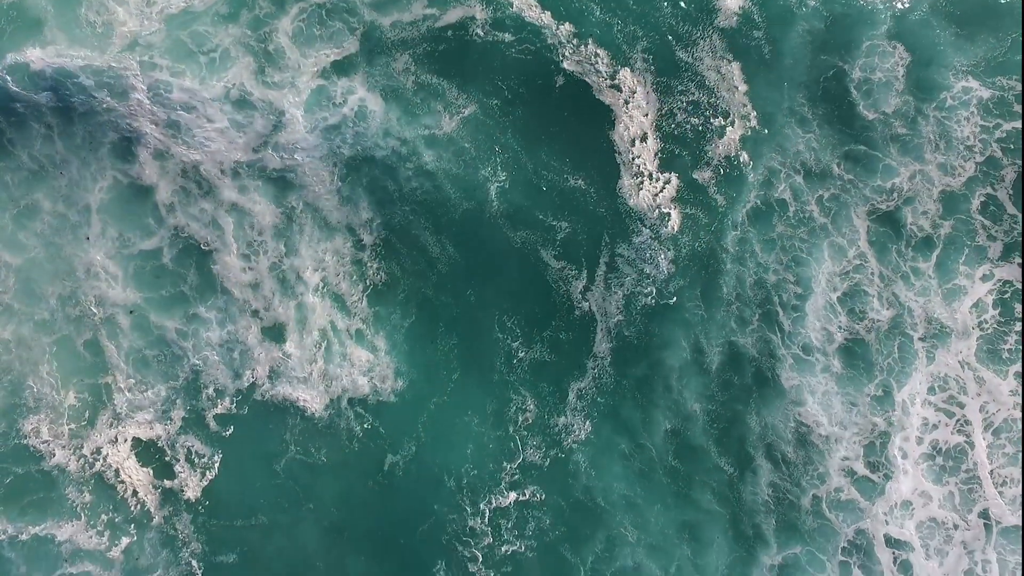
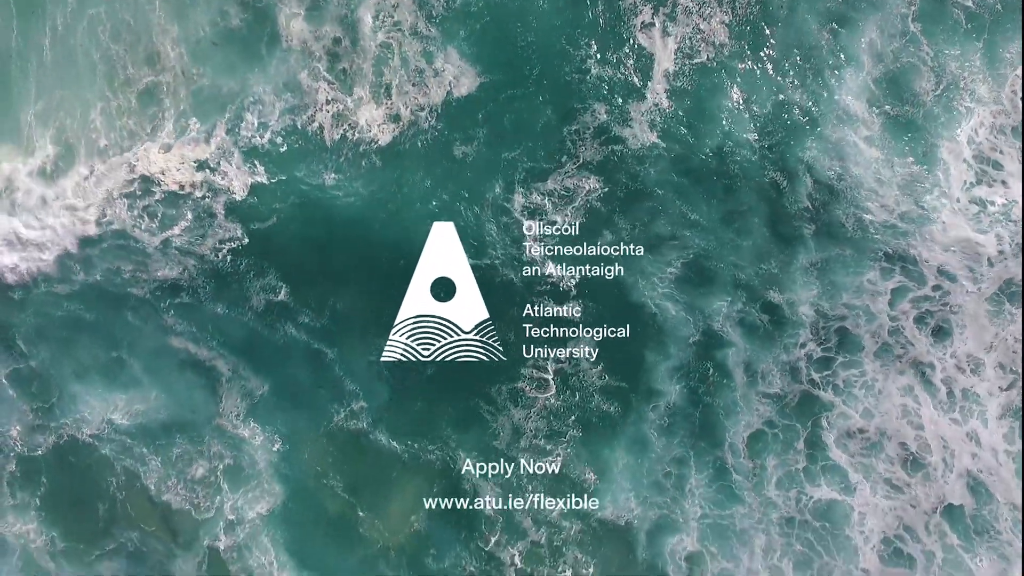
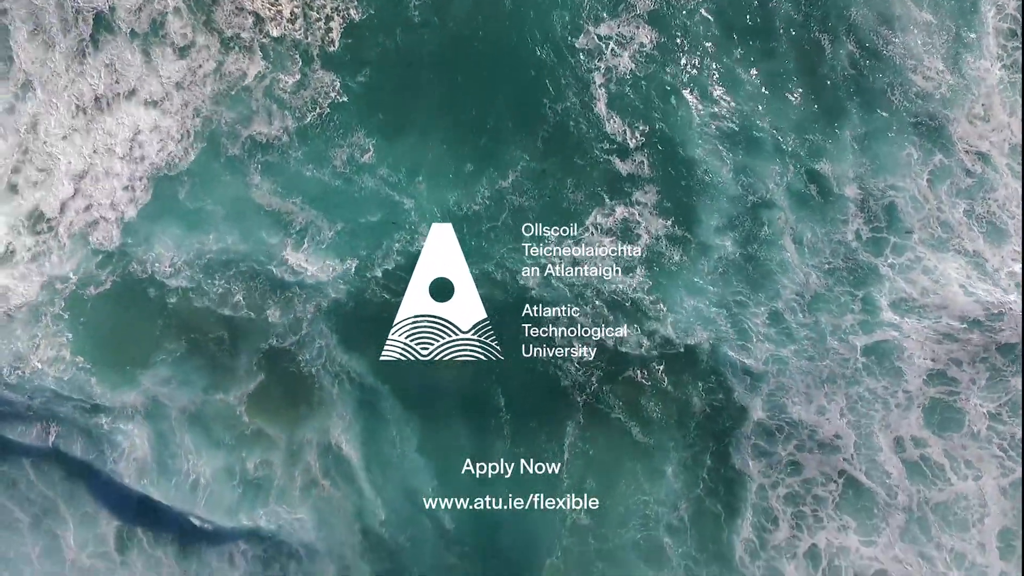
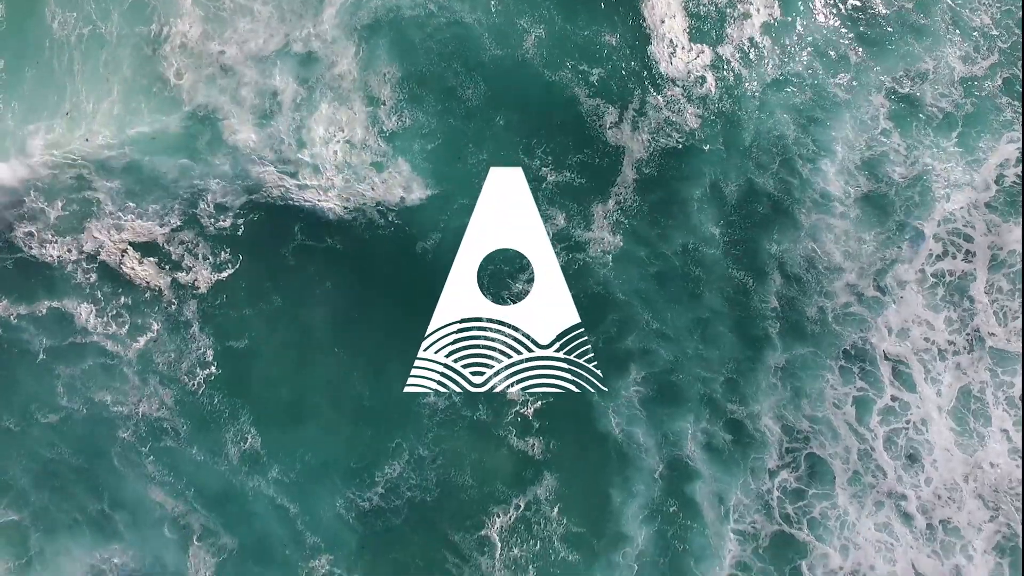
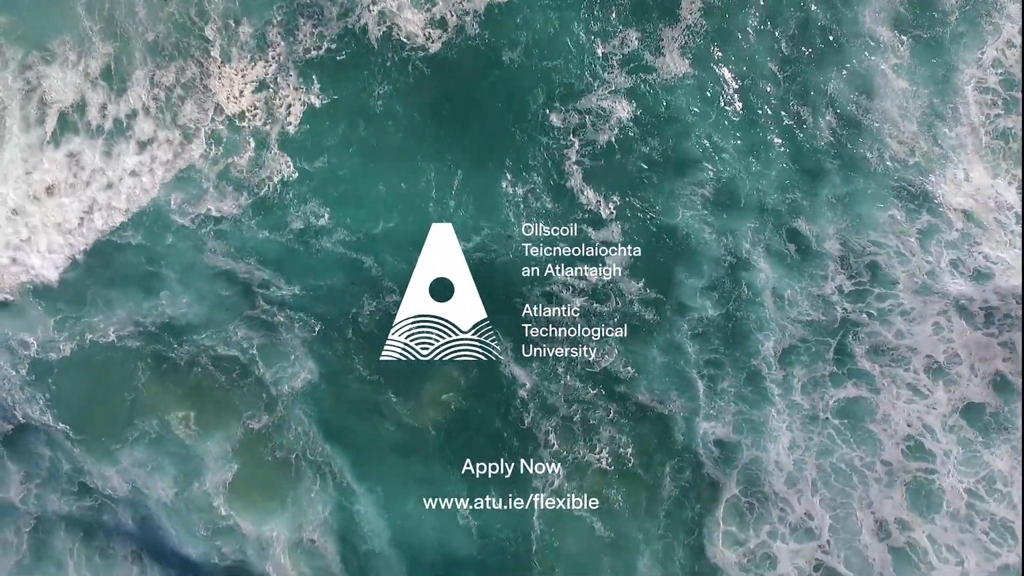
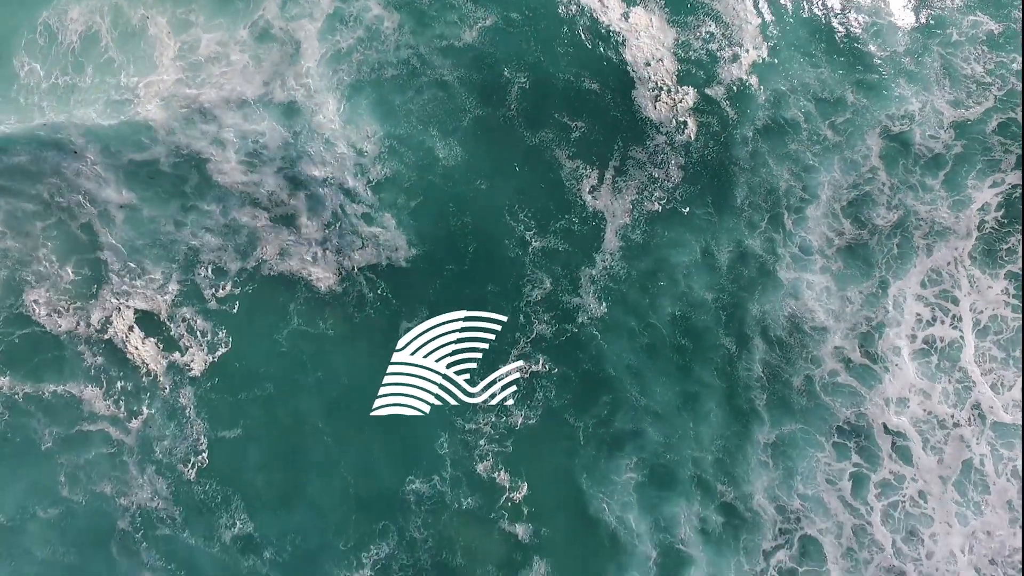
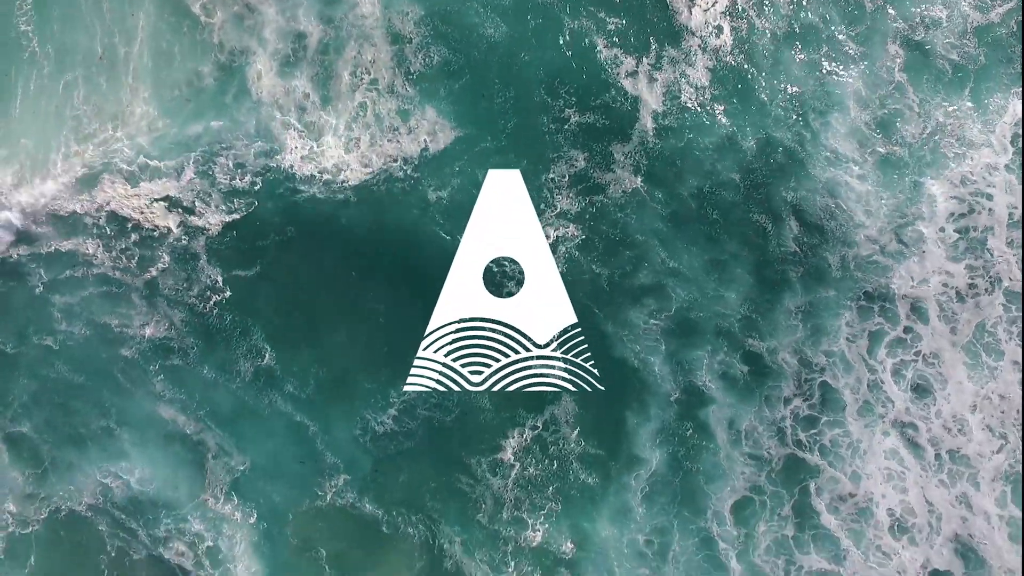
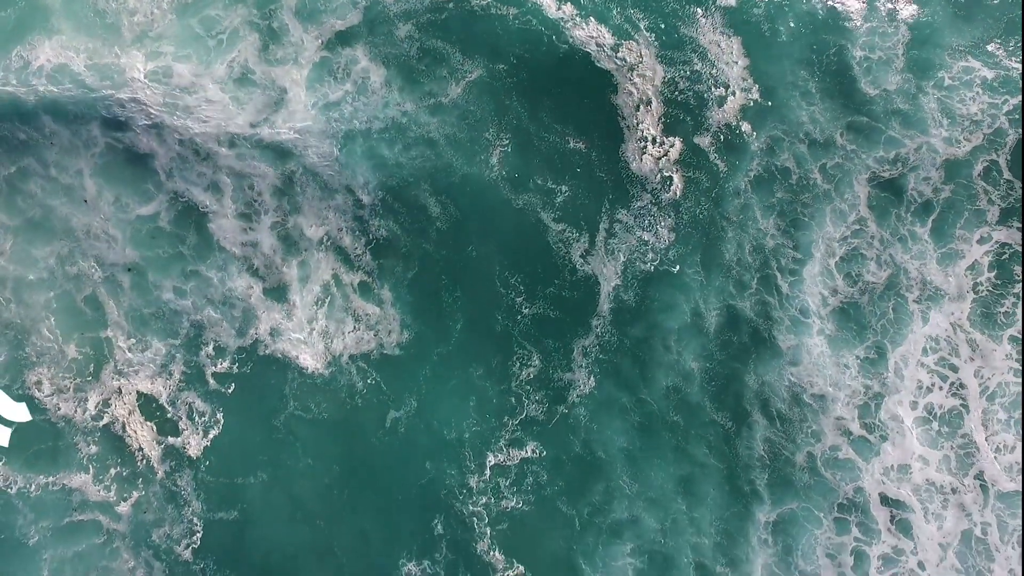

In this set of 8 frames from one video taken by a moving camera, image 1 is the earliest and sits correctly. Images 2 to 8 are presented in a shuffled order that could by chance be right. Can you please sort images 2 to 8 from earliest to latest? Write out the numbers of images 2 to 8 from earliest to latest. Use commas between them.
8, 6, 4, 7, 2, 5, 3
